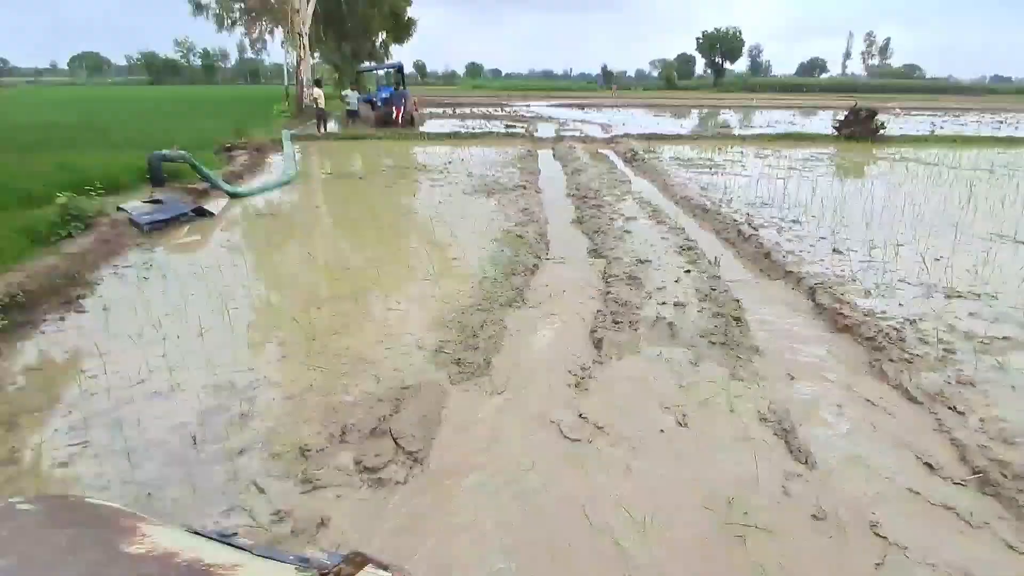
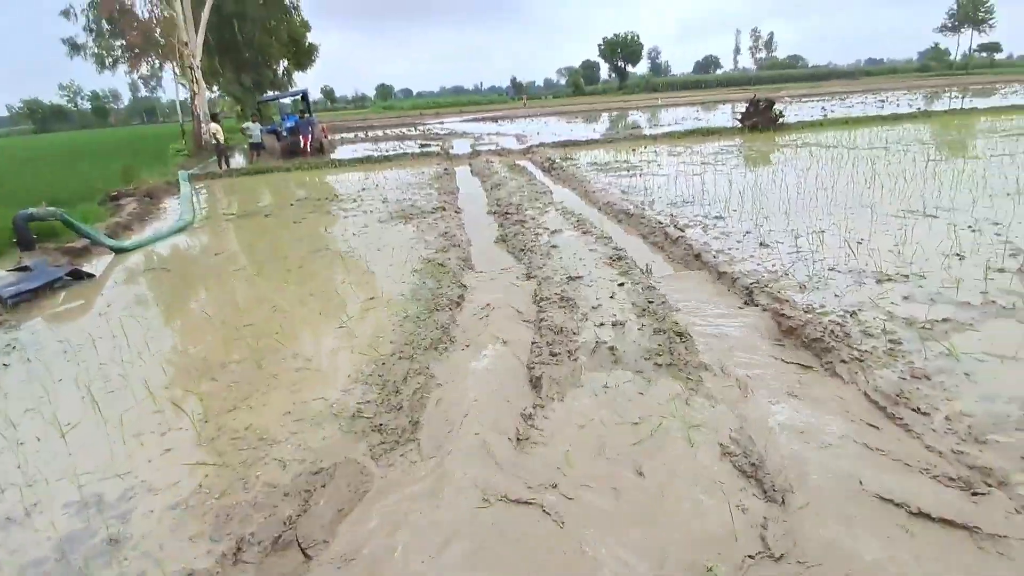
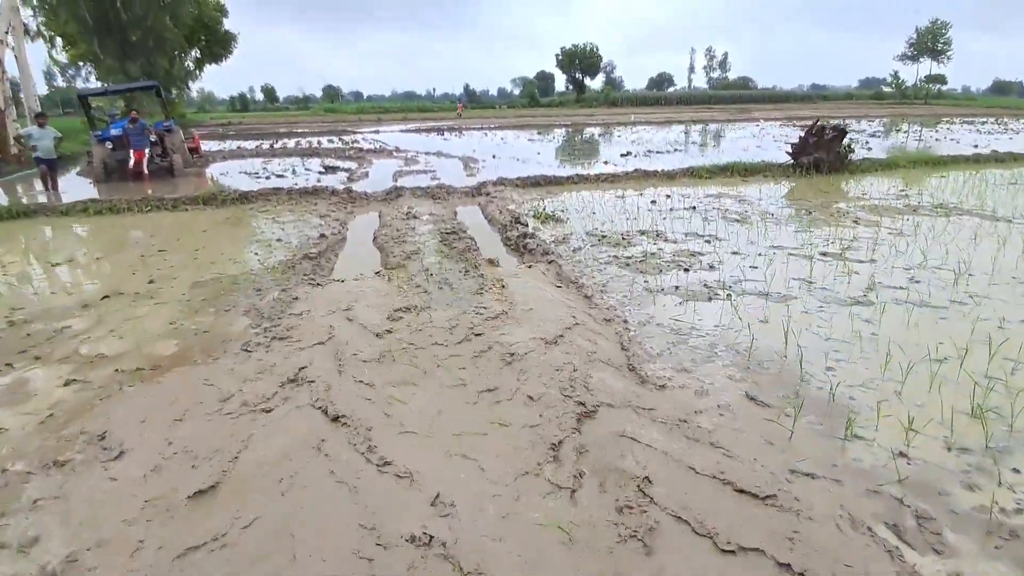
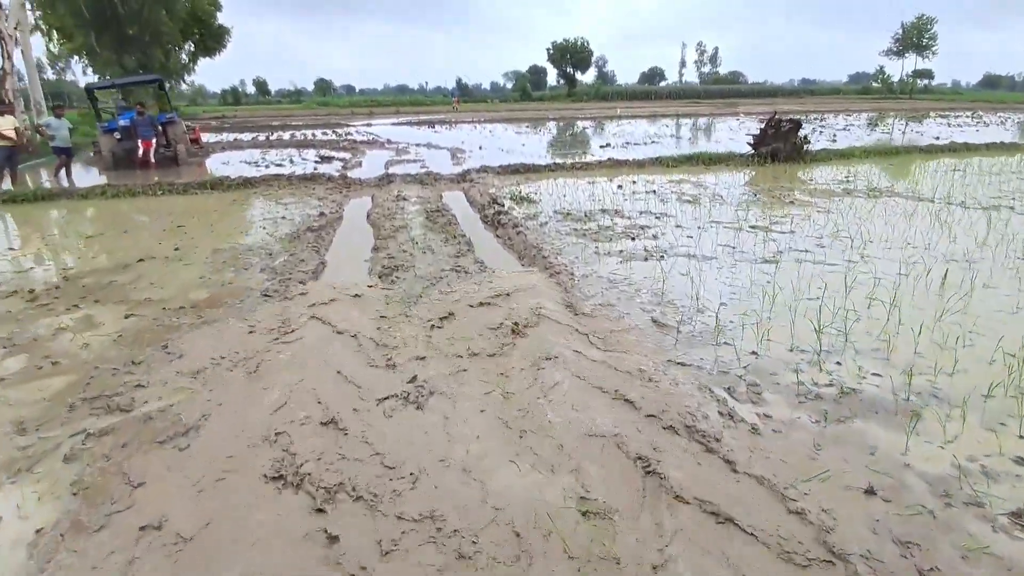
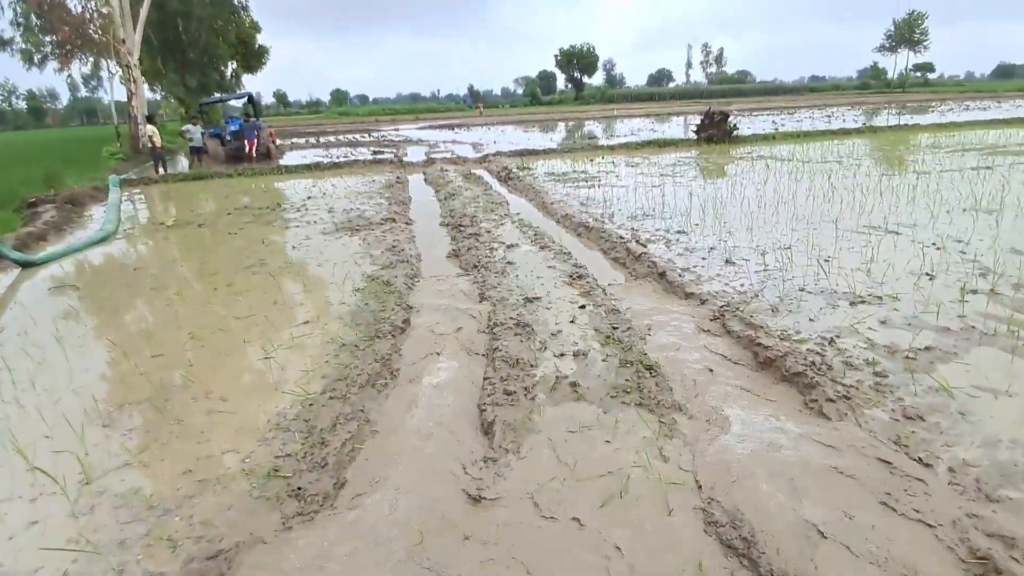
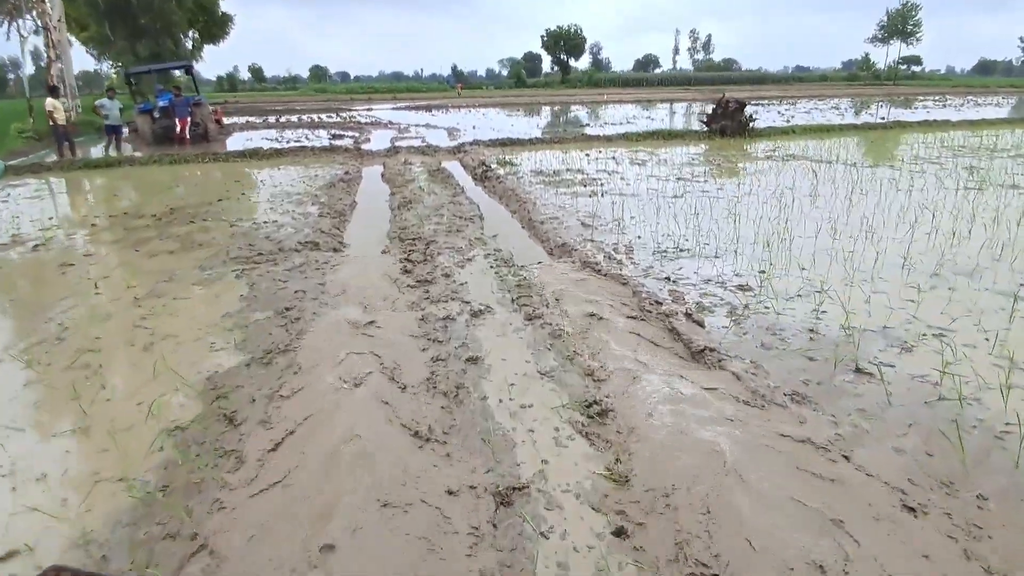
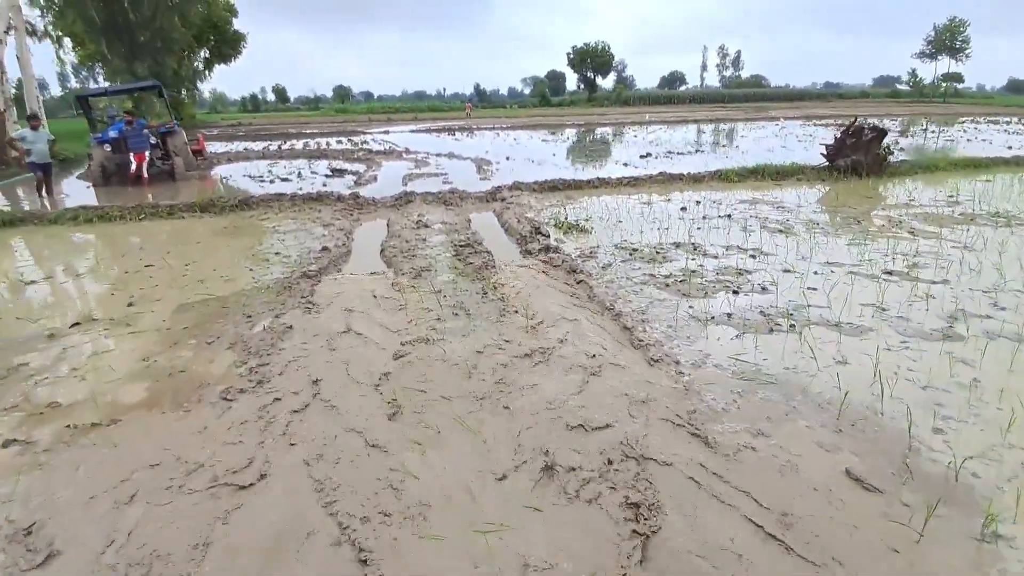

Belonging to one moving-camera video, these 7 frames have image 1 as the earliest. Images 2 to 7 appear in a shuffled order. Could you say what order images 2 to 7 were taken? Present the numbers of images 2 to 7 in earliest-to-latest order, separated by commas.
2, 5, 6, 4, 3, 7
